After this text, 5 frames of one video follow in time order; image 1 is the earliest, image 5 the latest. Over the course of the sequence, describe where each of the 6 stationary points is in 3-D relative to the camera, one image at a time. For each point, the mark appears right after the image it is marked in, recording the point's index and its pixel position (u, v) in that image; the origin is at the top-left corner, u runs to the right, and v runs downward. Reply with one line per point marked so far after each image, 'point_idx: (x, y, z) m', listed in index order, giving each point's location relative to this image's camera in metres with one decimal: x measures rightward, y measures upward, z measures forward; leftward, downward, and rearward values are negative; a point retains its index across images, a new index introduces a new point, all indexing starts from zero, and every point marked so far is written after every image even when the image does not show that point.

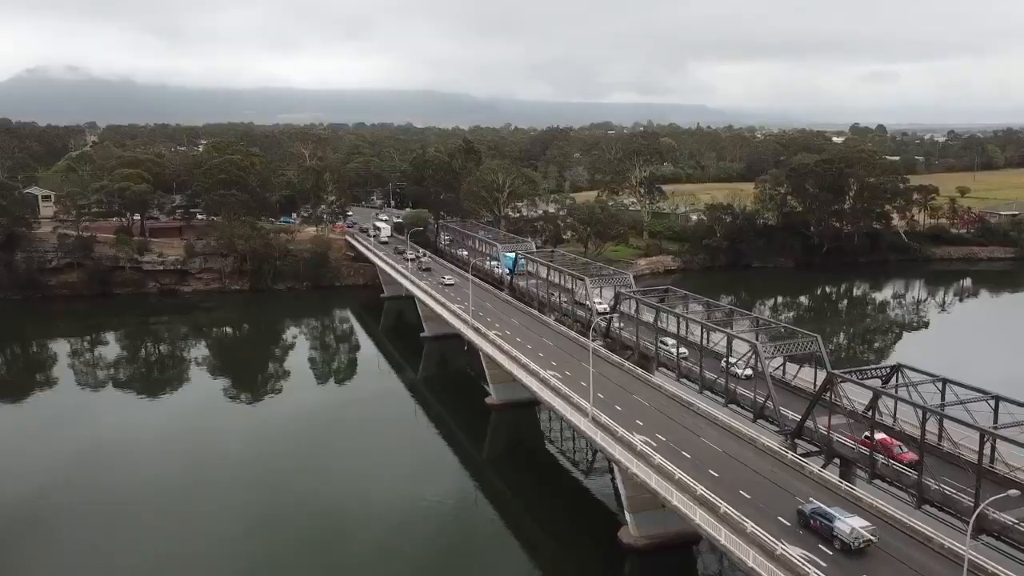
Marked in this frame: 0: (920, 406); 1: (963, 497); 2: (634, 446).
0: (+8.5, -2.5, +16.8) m
1: (+8.7, -4.1, +15.6) m
2: (+3.0, -3.9, +19.5) m
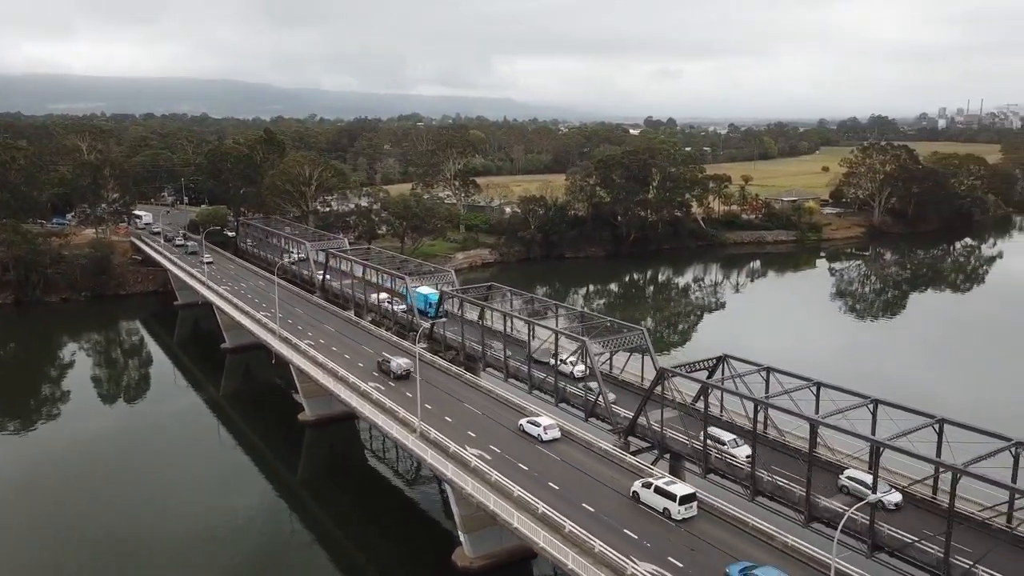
0: (+4.9, -2.3, +16.7) m
1: (+5.5, -3.9, +15.6) m
2: (-1.0, -3.9, +18.1) m
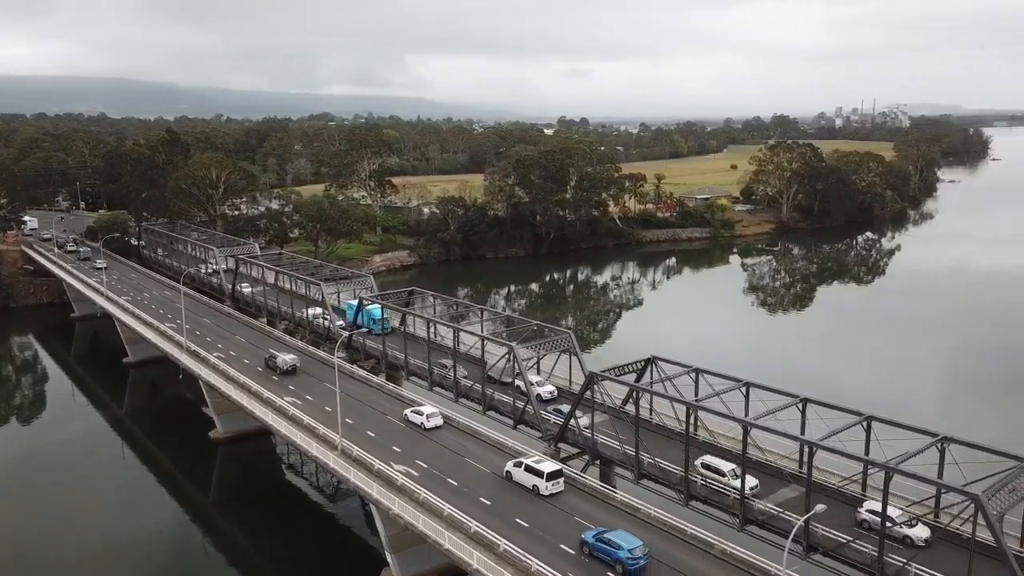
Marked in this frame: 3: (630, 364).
0: (+3.4, -2.3, +16.5) m
1: (+4.1, -3.9, +15.4) m
2: (-2.6, -4.1, +17.3) m
3: (+2.9, -1.9, +19.8) m
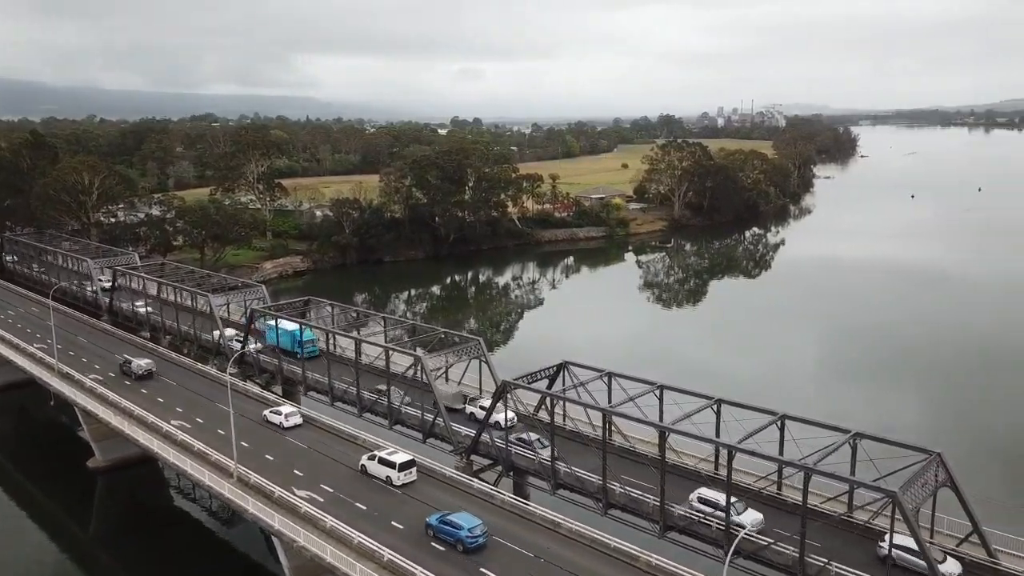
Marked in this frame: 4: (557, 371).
0: (+1.7, -2.4, +16.0) m
1: (+2.5, -3.9, +15.1) m
2: (-4.3, -4.3, +16.1) m
3: (+0.7, -2.0, +19.3) m
4: (+1.1, -2.0, +19.7) m
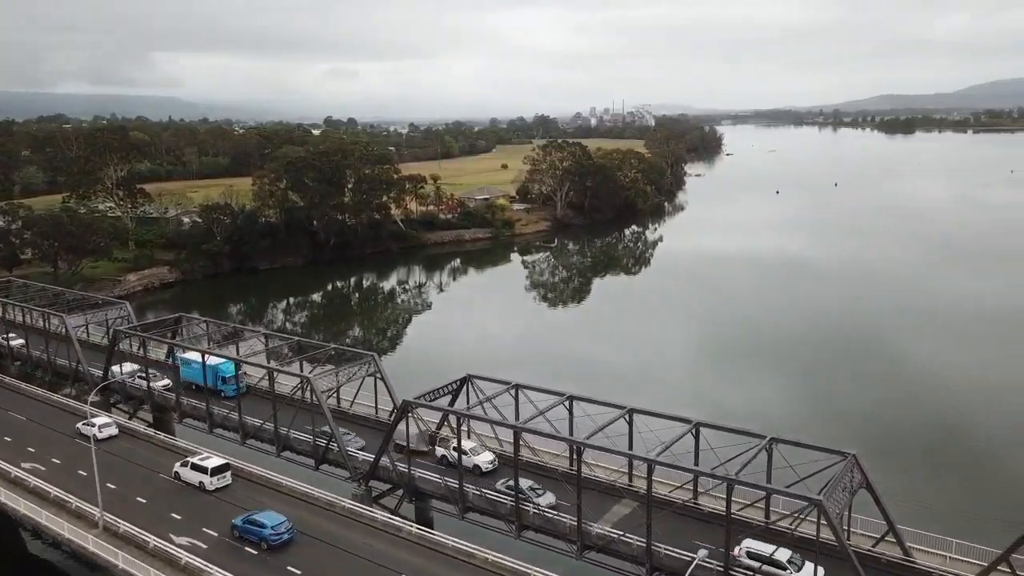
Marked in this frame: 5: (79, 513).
0: (-0.1, -2.6, +15.1) m
1: (+0.9, -4.1, +14.4) m
2: (-6.0, -4.7, +14.3) m
3: (-1.6, -2.2, +18.2) m
4: (-1.3, -2.2, +18.7) m
5: (-9.0, -4.5, +16.6) m
